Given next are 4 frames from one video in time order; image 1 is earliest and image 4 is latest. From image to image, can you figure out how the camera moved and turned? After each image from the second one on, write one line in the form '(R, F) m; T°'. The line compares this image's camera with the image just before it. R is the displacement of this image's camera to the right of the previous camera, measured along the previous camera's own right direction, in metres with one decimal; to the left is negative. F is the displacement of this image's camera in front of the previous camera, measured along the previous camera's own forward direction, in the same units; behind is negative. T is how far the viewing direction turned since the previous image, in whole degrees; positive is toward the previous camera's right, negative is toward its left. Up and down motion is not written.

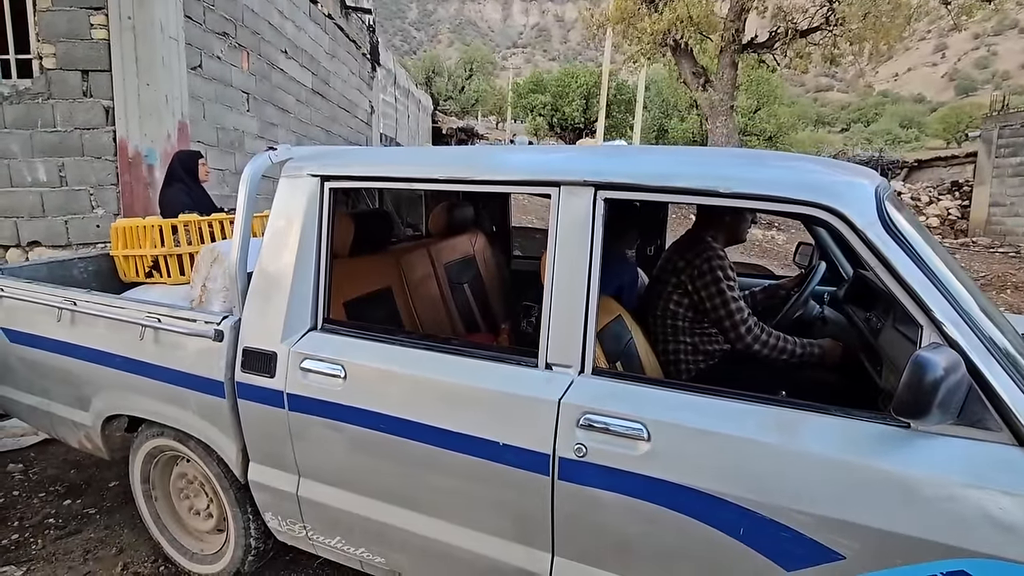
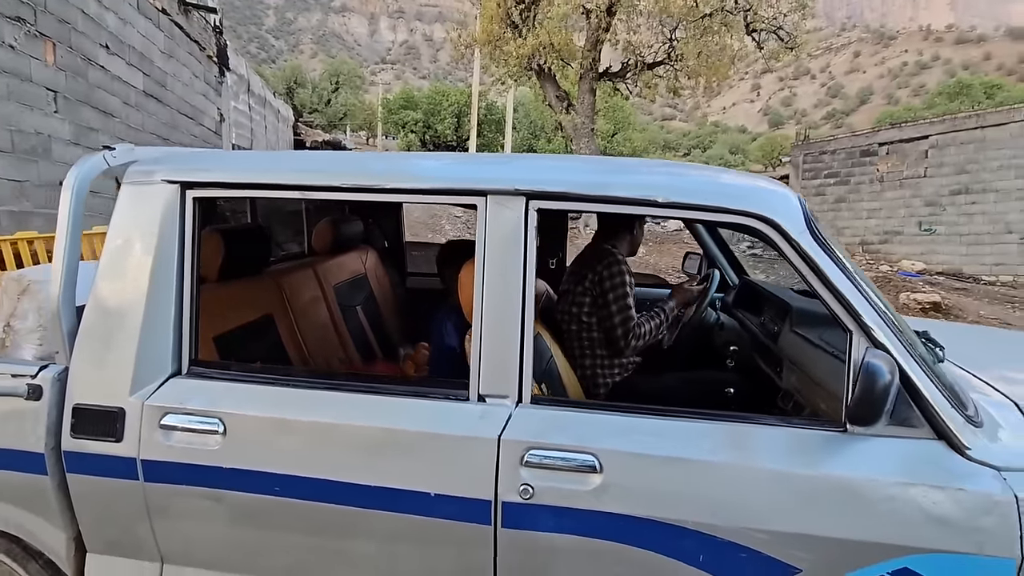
(-0.1, +0.2) m; +14°
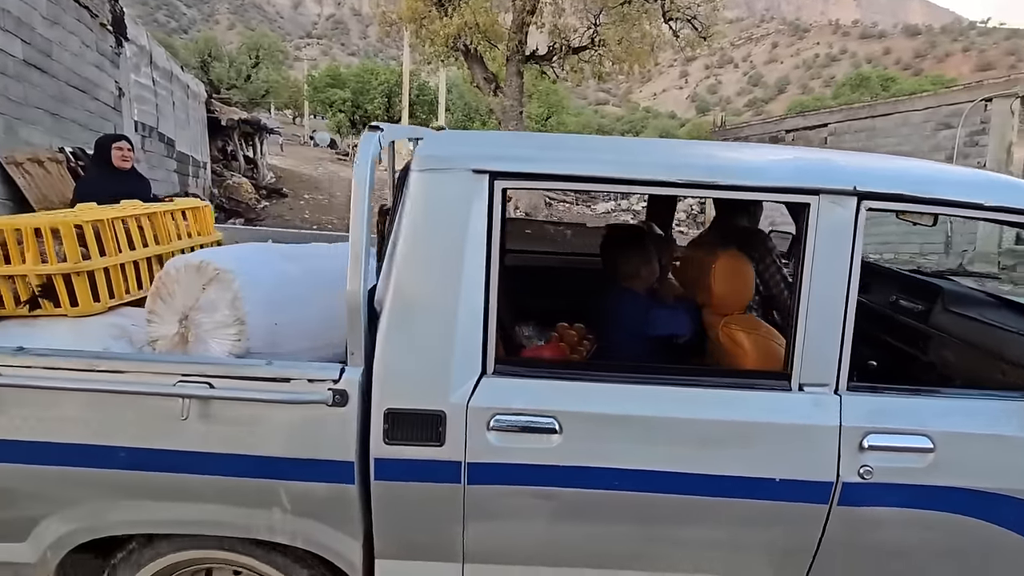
(-1.3, +0.1) m; +7°
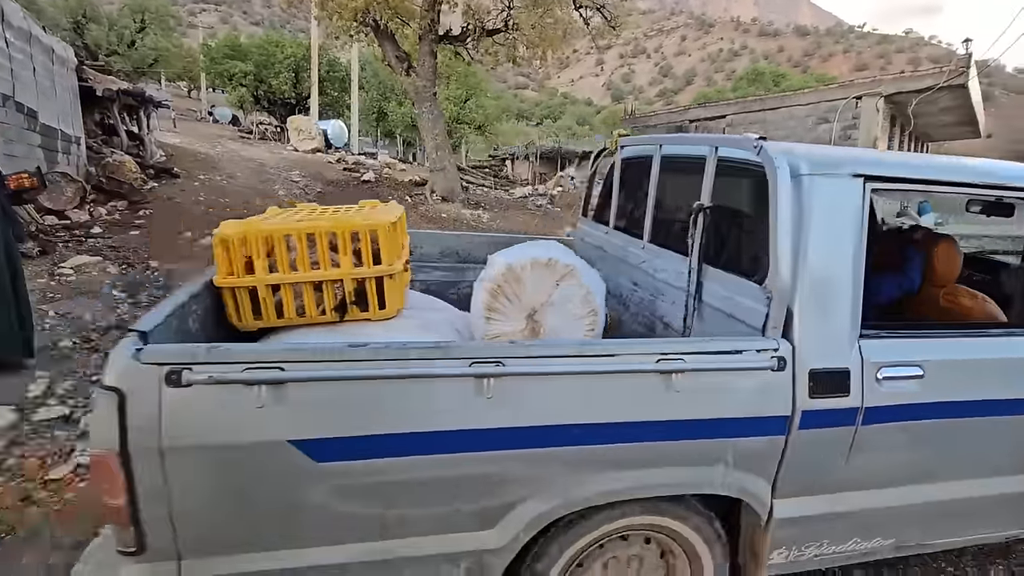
(-1.9, -0.2) m; +9°
